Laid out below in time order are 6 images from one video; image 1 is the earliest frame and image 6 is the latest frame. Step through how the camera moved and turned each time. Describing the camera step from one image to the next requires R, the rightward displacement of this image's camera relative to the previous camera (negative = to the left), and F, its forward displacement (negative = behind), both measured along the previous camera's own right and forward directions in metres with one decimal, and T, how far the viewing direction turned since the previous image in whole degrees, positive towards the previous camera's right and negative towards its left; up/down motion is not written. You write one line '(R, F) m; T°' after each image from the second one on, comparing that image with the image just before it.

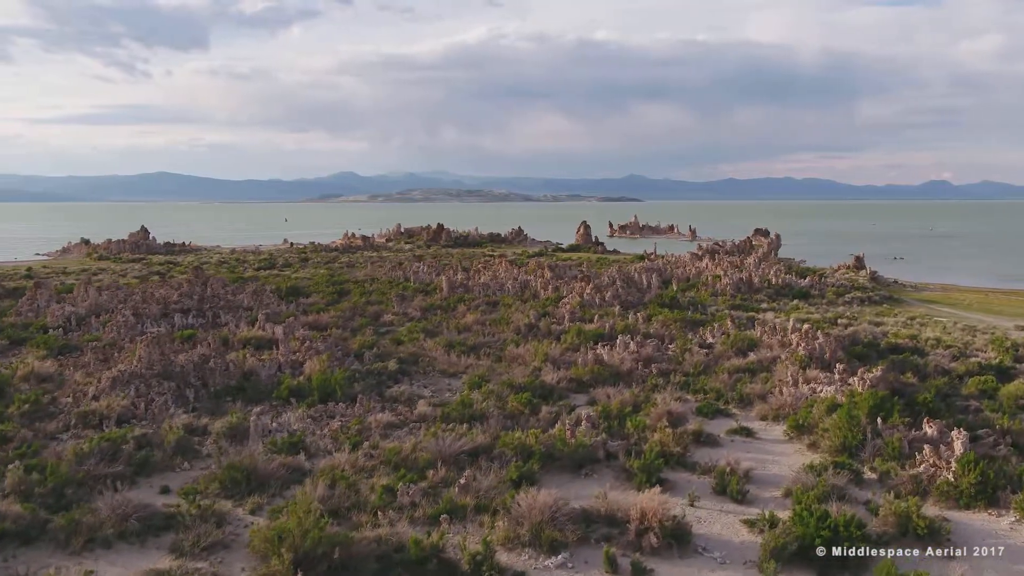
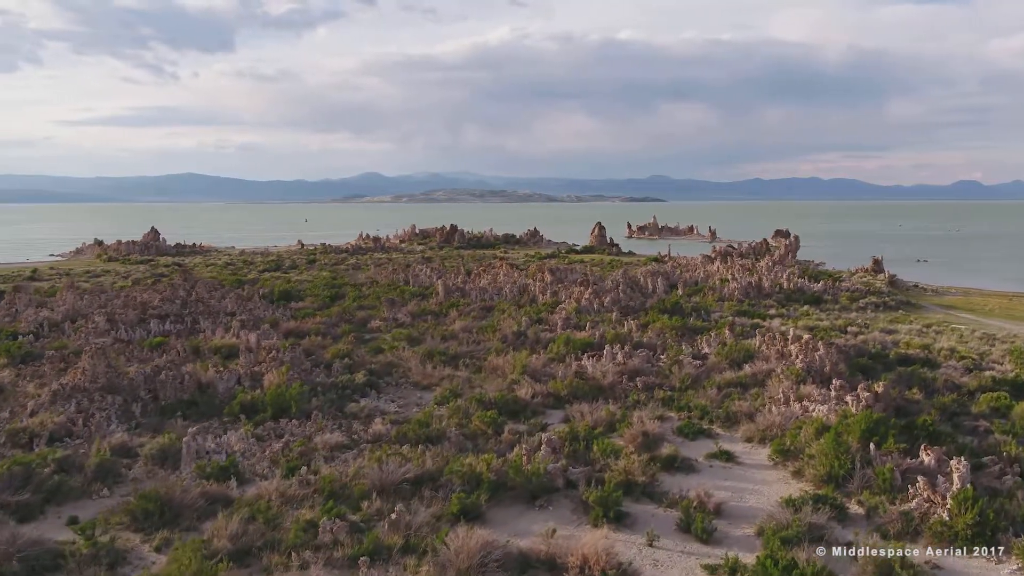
(+0.6, +0.7) m; -2°
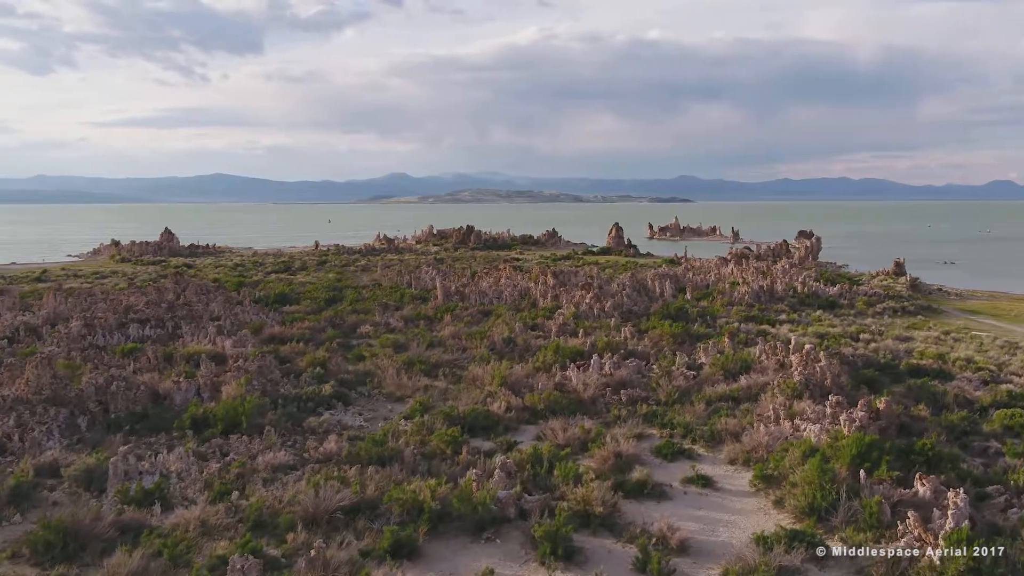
(+0.6, +0.6) m; -2°
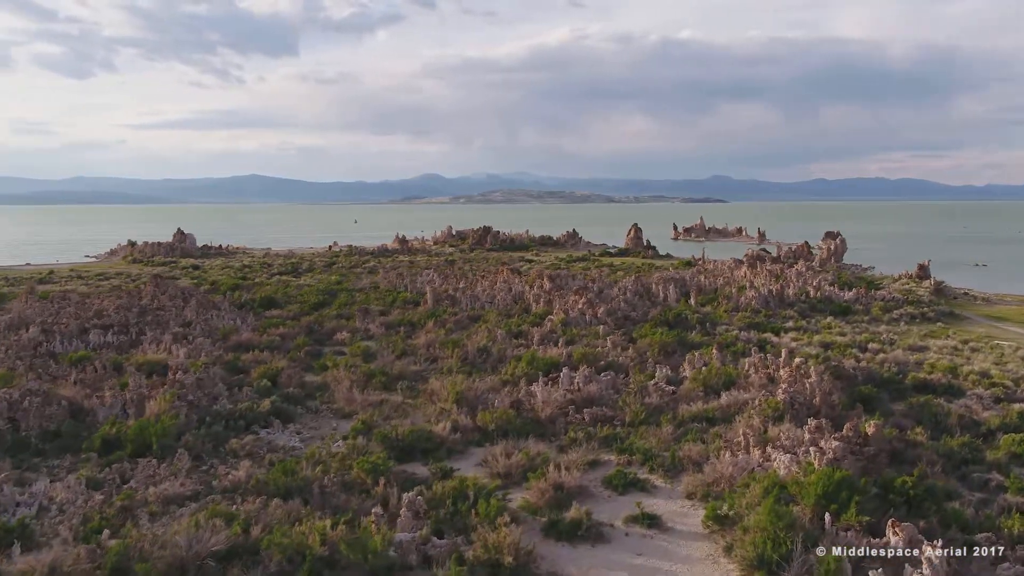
(+0.8, +0.9) m; -2°
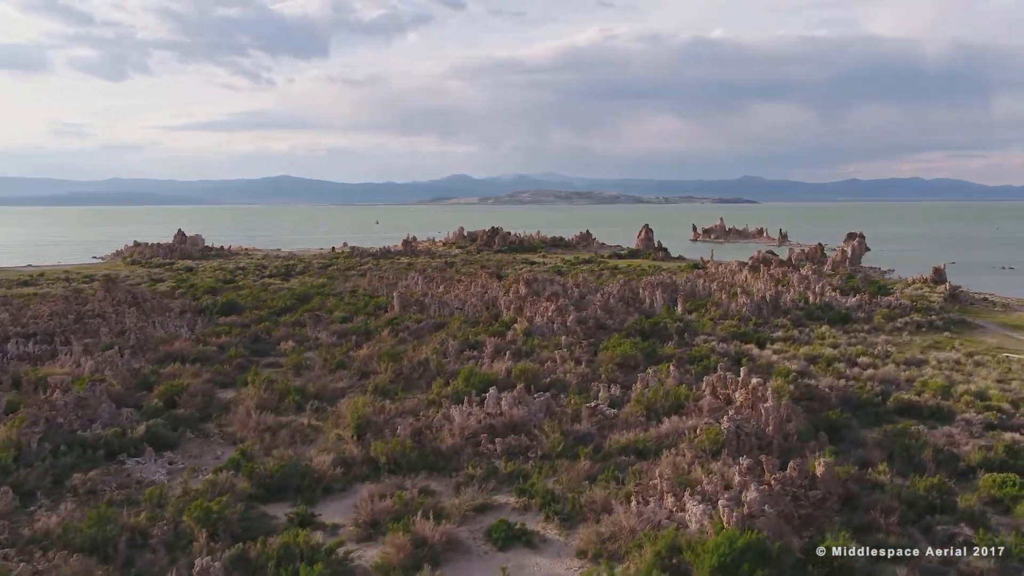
(+1.1, +1.2) m; -2°
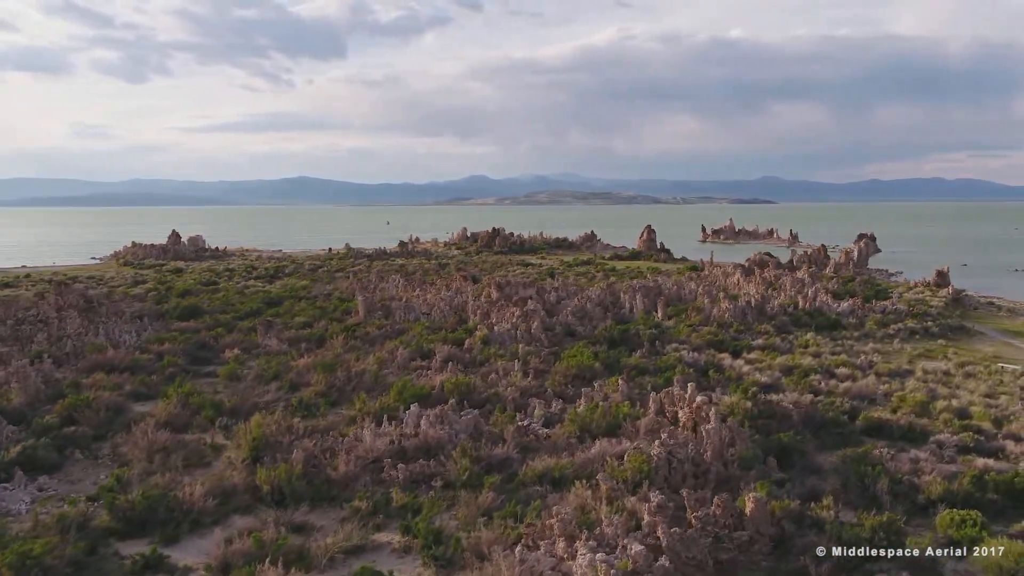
(+0.9, +0.8) m; -1°
